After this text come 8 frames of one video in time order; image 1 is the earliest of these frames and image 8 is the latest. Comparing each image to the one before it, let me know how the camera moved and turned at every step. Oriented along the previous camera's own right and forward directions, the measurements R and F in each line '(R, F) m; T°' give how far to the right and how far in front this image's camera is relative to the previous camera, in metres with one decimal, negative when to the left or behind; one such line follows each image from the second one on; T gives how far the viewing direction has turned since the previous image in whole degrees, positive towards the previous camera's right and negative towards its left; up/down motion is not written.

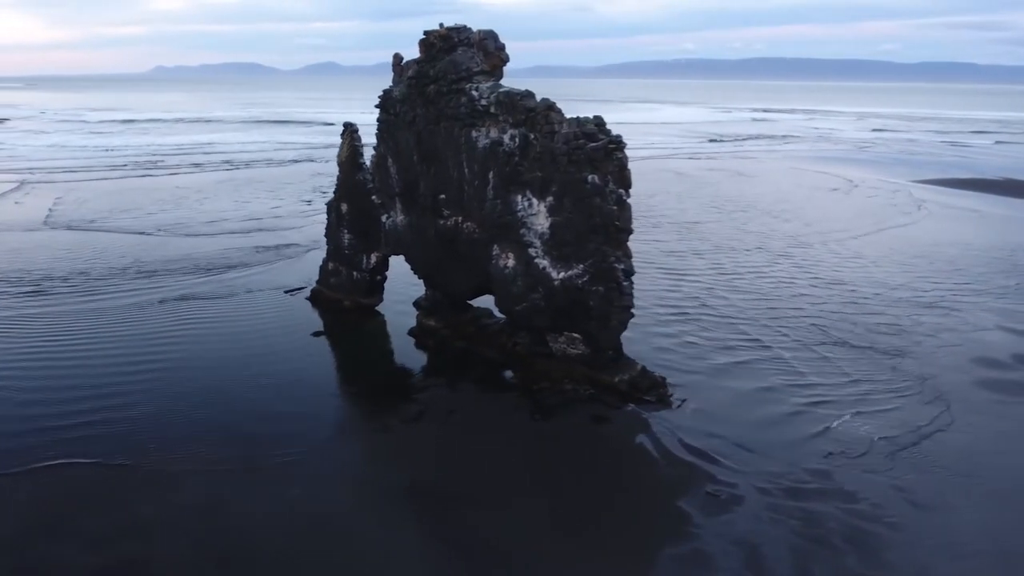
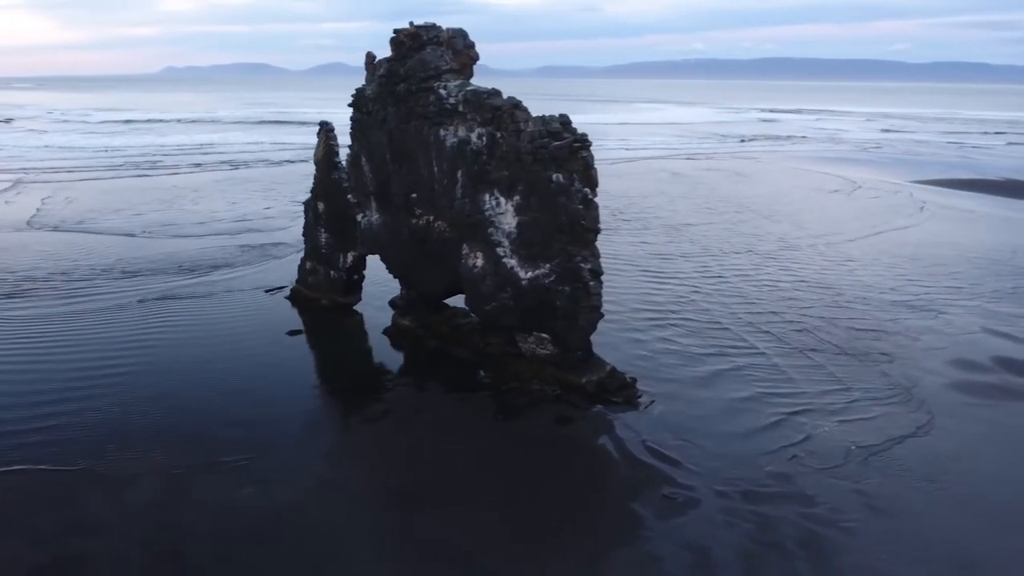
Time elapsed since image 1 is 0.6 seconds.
(+0.9, +0.1) m; -1°
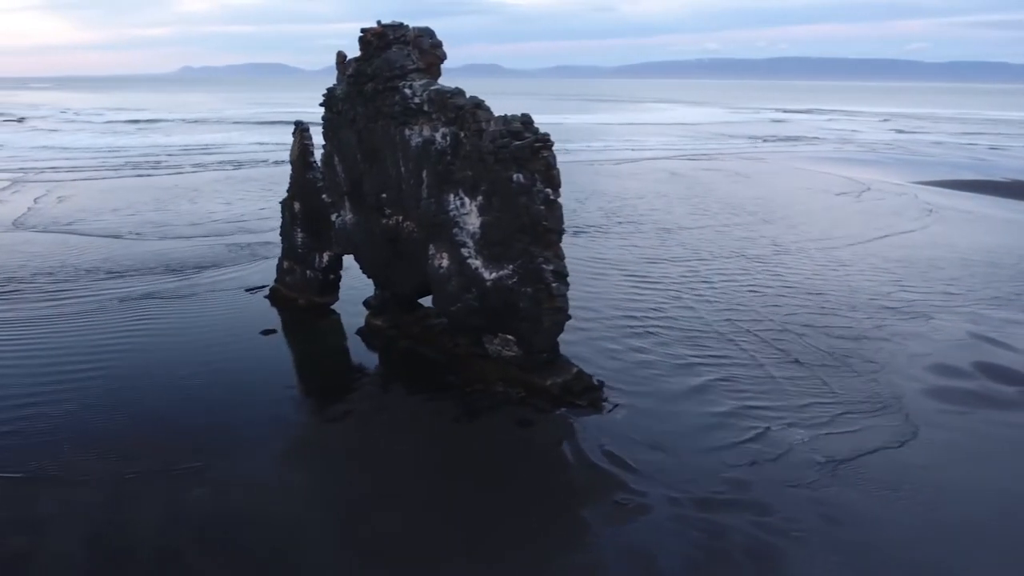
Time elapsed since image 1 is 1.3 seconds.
(+1.1, +0.1) m; -1°
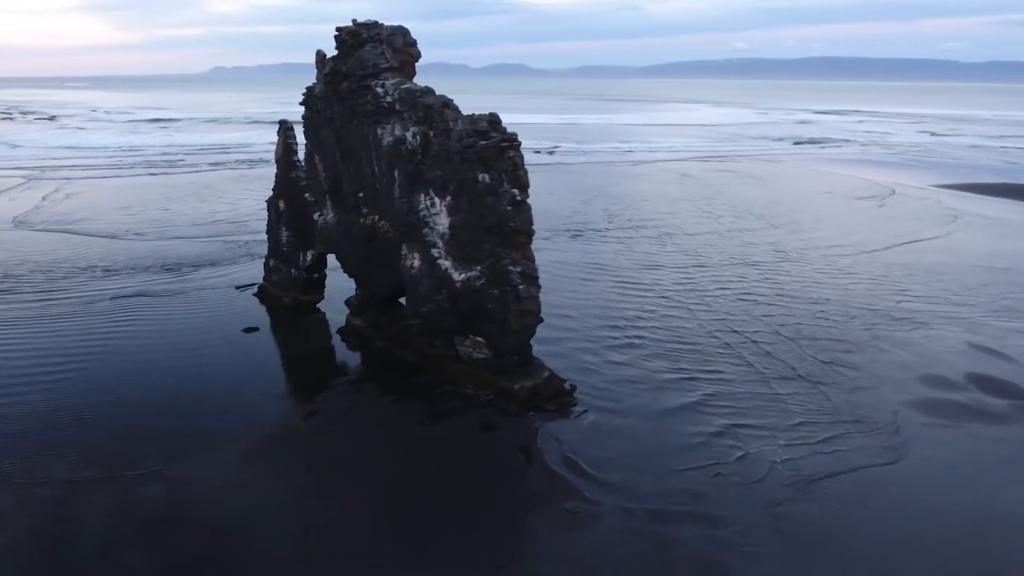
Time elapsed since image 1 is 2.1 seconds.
(+1.2, +0.2) m; -2°
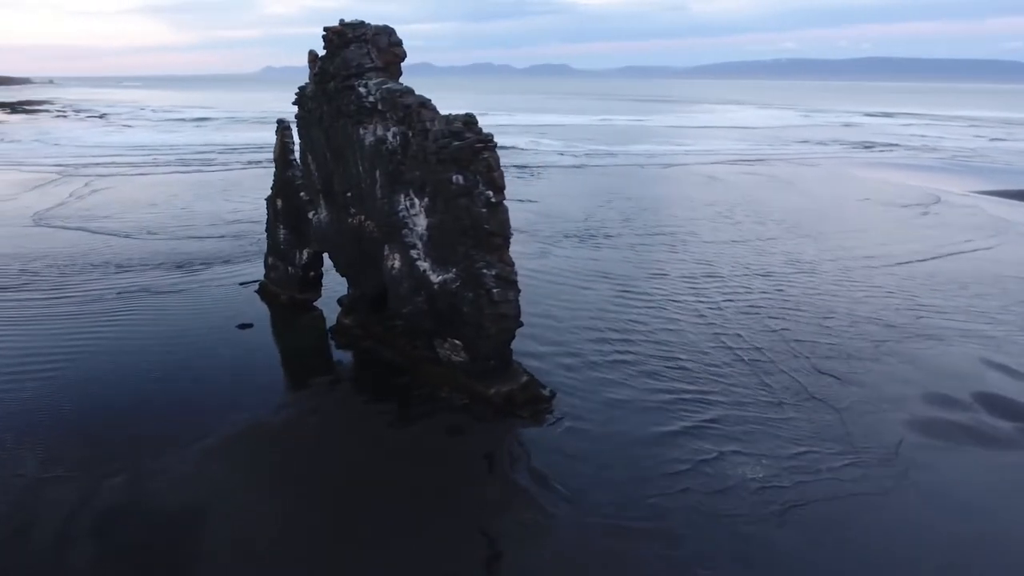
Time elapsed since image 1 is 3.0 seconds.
(+1.3, +0.3) m; -4°
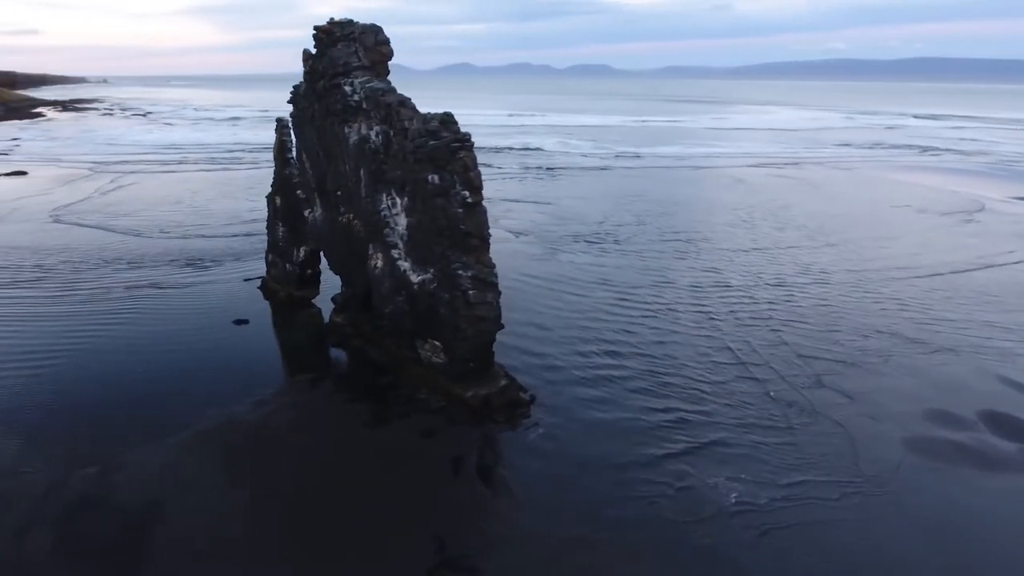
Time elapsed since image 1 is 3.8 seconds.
(+1.2, +0.2) m; -3°
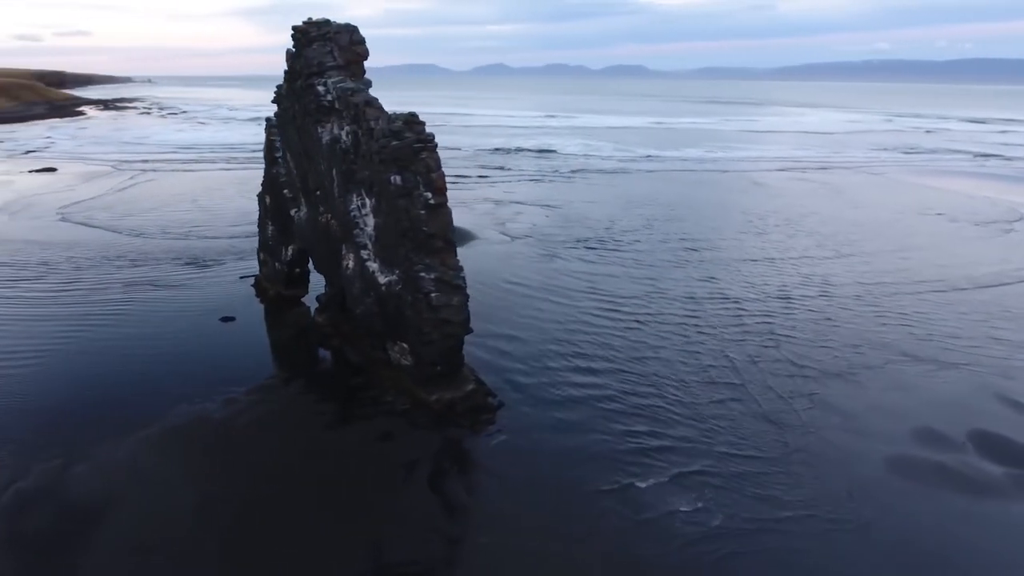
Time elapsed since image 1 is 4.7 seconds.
(+1.3, +0.3) m; -3°
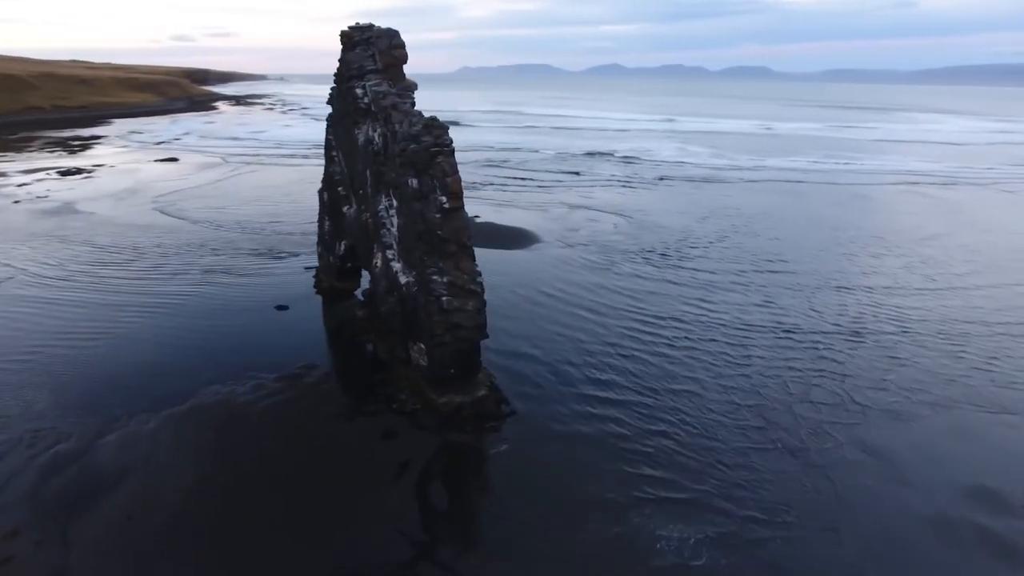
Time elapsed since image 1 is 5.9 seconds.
(+1.8, +0.3) m; -9°
